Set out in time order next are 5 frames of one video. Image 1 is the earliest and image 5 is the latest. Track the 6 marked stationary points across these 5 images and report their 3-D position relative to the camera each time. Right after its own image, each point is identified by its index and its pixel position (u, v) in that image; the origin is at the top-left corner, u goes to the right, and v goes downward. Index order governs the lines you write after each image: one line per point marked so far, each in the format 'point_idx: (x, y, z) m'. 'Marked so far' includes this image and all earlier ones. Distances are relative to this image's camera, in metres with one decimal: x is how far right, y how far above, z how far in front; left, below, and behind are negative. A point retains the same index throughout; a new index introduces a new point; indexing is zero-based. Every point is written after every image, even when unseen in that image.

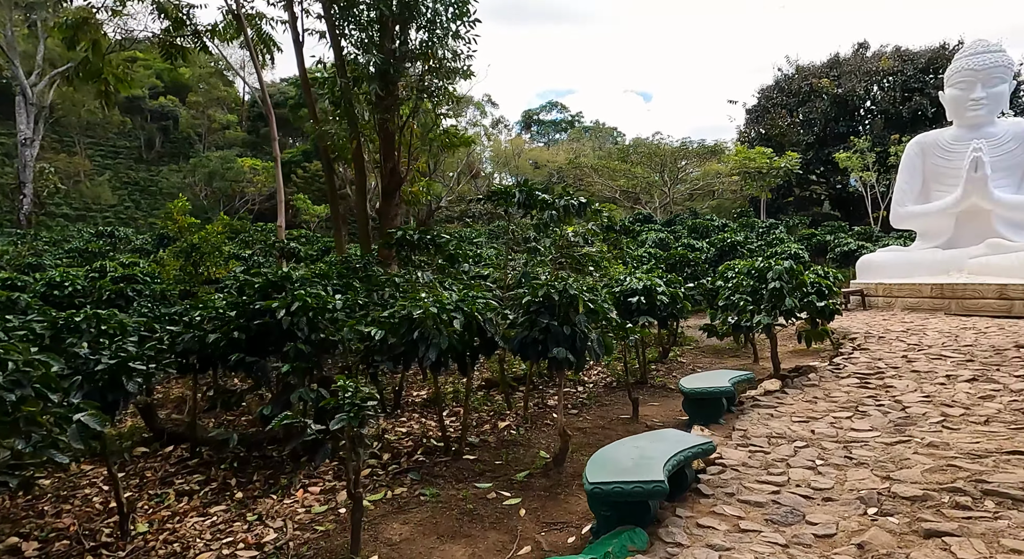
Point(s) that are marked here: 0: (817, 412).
0: (+1.8, -0.8, +3.9) m
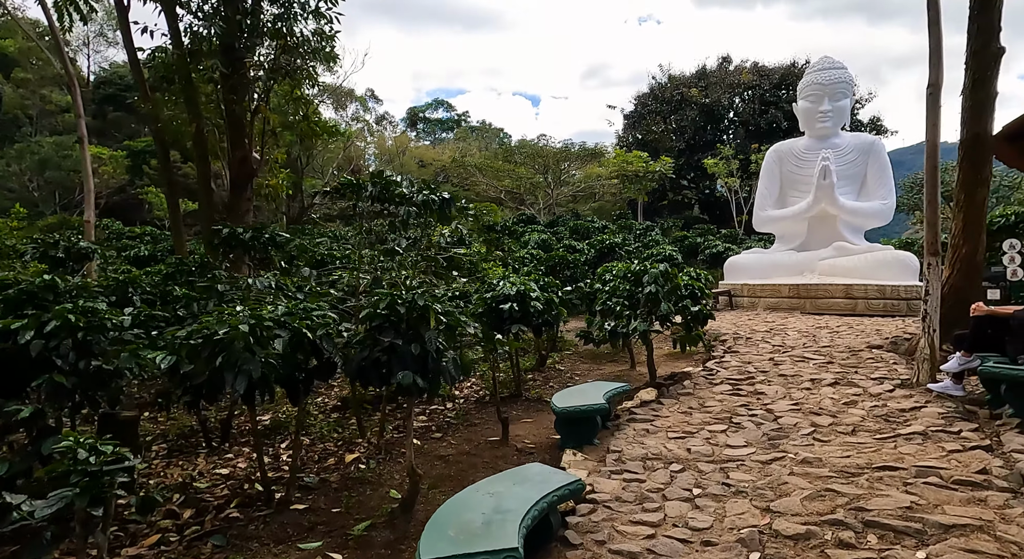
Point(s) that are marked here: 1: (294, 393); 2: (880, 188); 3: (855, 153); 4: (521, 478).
0: (+1.0, -0.8, +3.7) m
1: (-0.9, -0.5, +2.7) m
2: (+5.9, +1.5, +10.6) m
3: (+5.7, +2.1, +10.9) m
4: (0.0, -0.7, +2.3) m
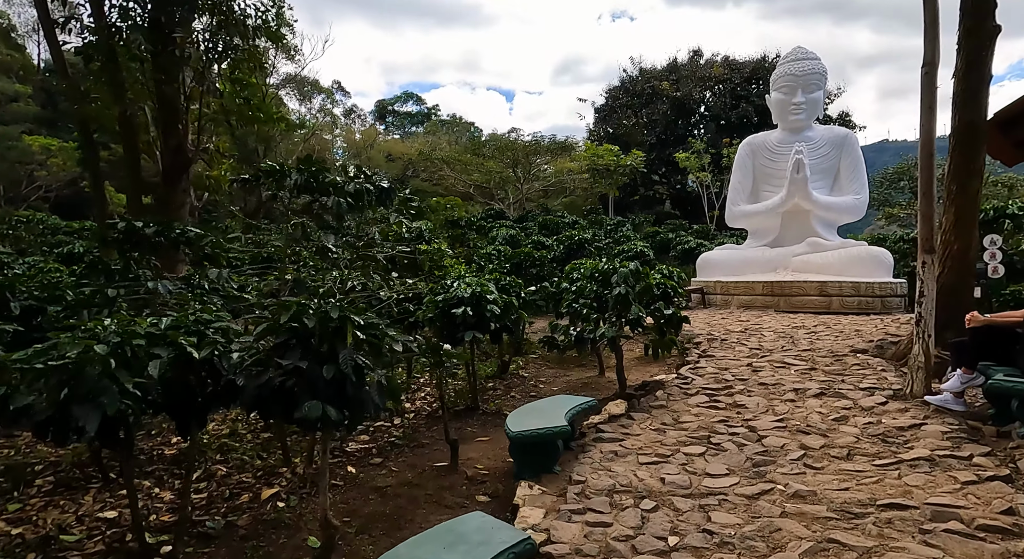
0: (+0.8, -0.8, +3.2) m
1: (-1.1, -0.5, +2.2) m
2: (+5.4, +1.5, +10.3) m
3: (+5.1, +2.2, +10.6) m
4: (-0.2, -0.7, +1.8) m
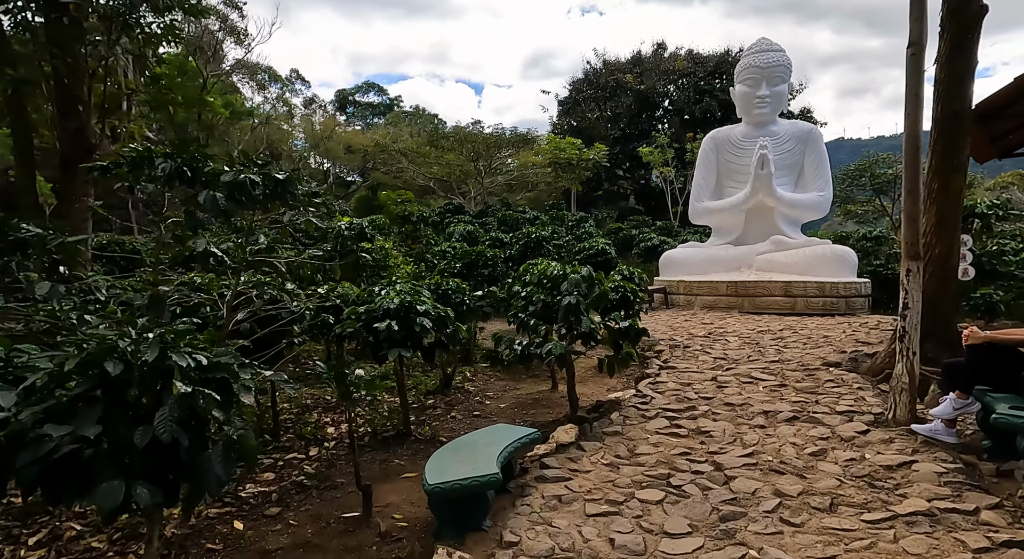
0: (+0.4, -0.9, +2.8) m
1: (-1.4, -0.6, +1.6) m
2: (+4.7, +1.5, +10.1) m
3: (+4.4, +2.2, +10.3) m
4: (-0.4, -0.8, +1.3) m
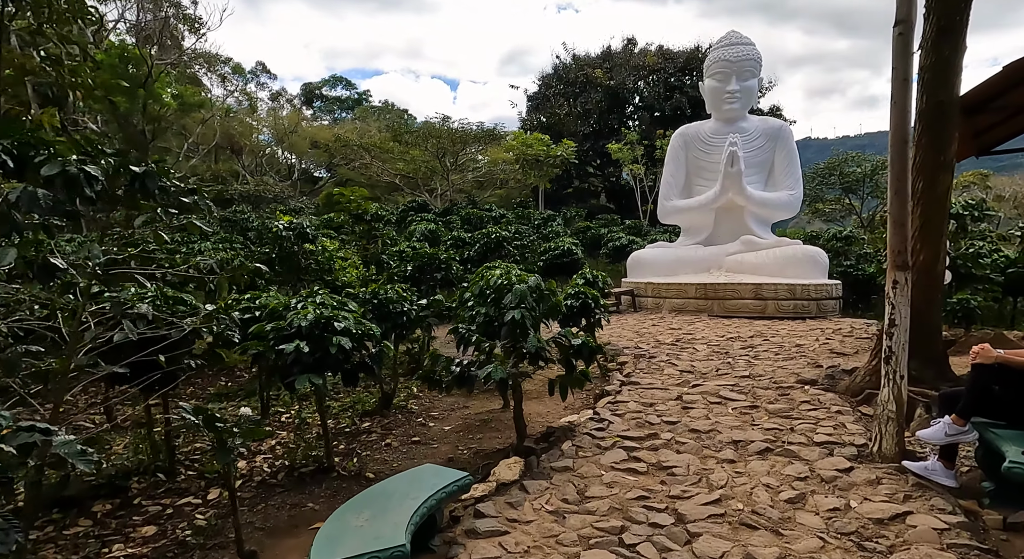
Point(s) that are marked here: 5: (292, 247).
0: (+0.2, -1.0, +2.3) m
1: (-1.6, -0.6, +1.0) m
2: (+4.1, +1.5, +9.8) m
3: (+3.8, +2.2, +10.0) m
4: (-0.6, -0.9, +0.8) m
5: (-2.1, +0.3, +6.2) m
